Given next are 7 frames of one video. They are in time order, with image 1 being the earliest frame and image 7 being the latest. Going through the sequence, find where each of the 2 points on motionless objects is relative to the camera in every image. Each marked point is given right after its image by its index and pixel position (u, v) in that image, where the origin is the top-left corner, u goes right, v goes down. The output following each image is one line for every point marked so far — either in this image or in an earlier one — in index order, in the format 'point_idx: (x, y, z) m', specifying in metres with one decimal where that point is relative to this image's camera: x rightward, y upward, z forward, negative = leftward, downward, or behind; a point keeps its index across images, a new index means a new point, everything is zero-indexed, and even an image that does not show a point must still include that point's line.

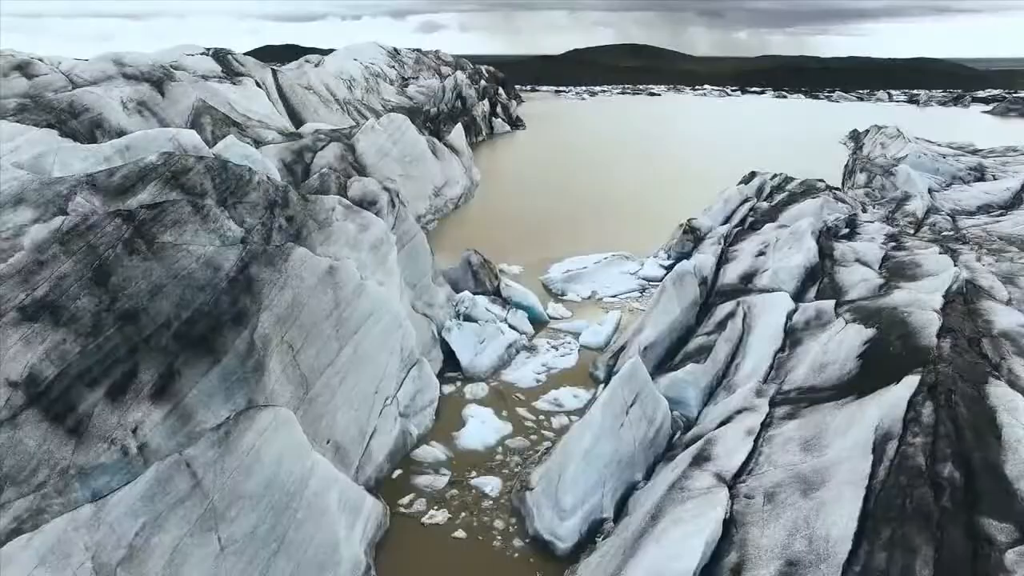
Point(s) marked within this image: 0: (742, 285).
0: (+4.1, 0.0, +11.7) m
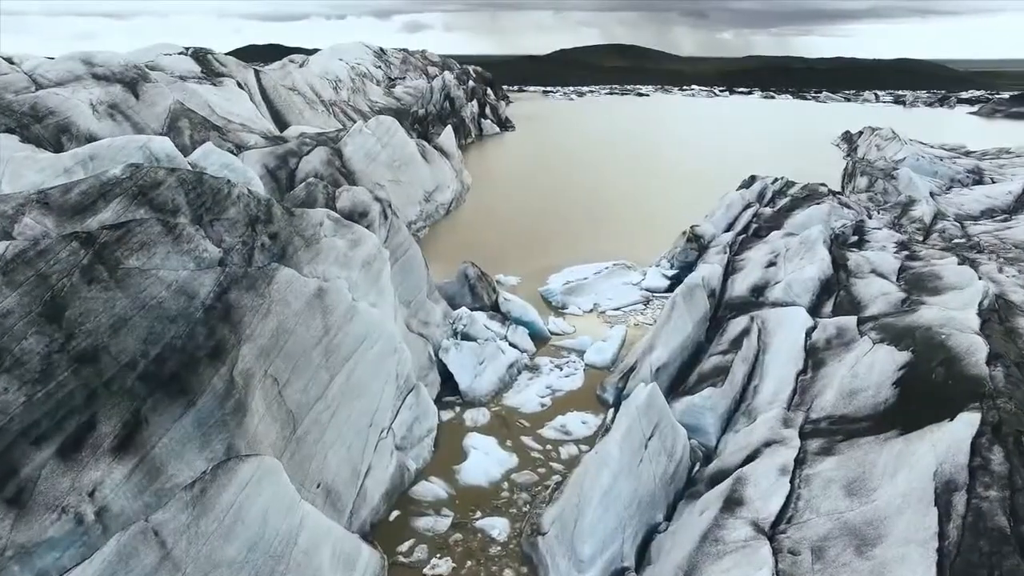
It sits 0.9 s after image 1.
0: (+4.1, -0.2, +11.1) m
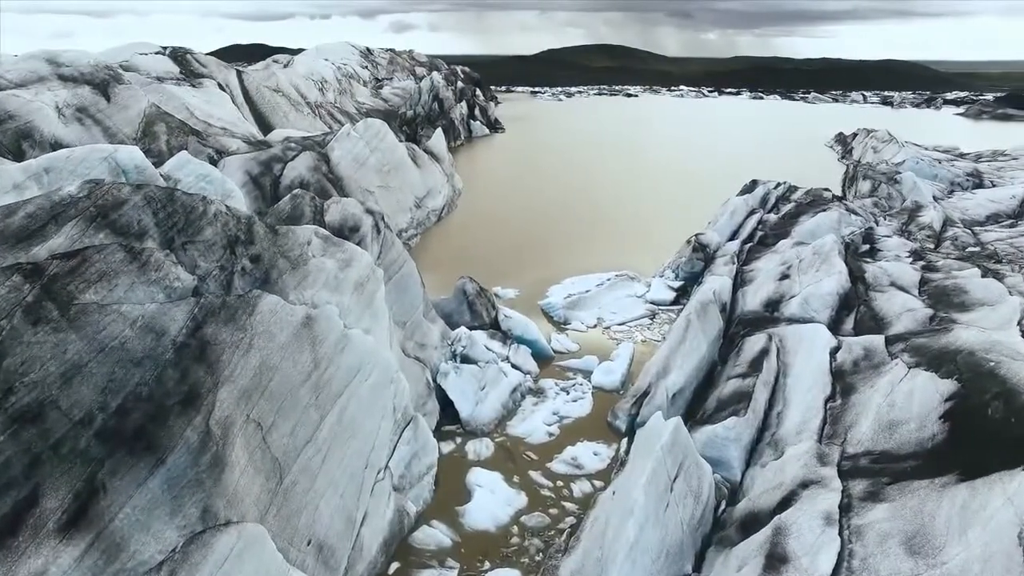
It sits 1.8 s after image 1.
0: (+4.1, -0.4, +10.5) m
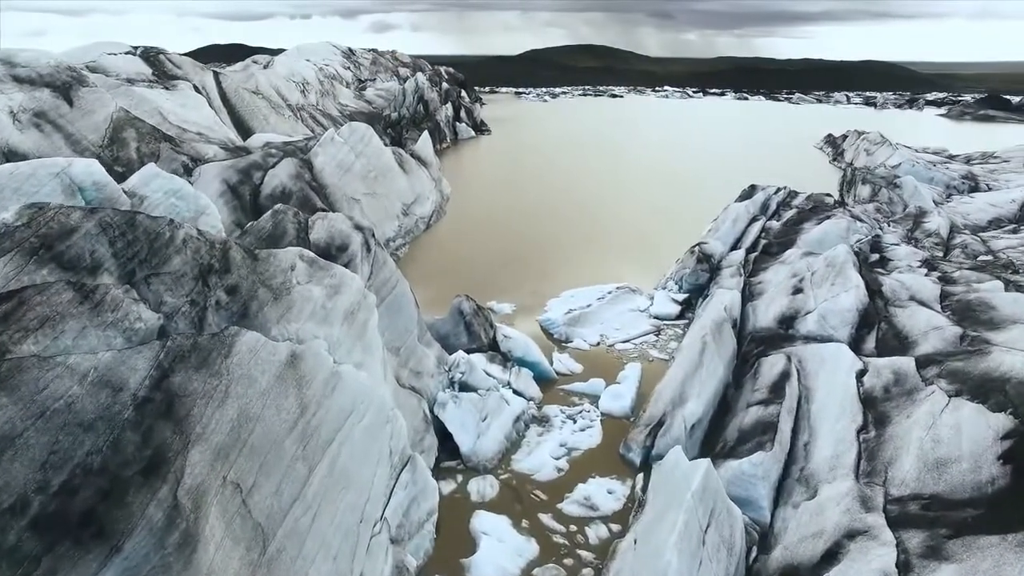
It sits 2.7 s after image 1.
0: (+4.1, -0.6, +10.0) m
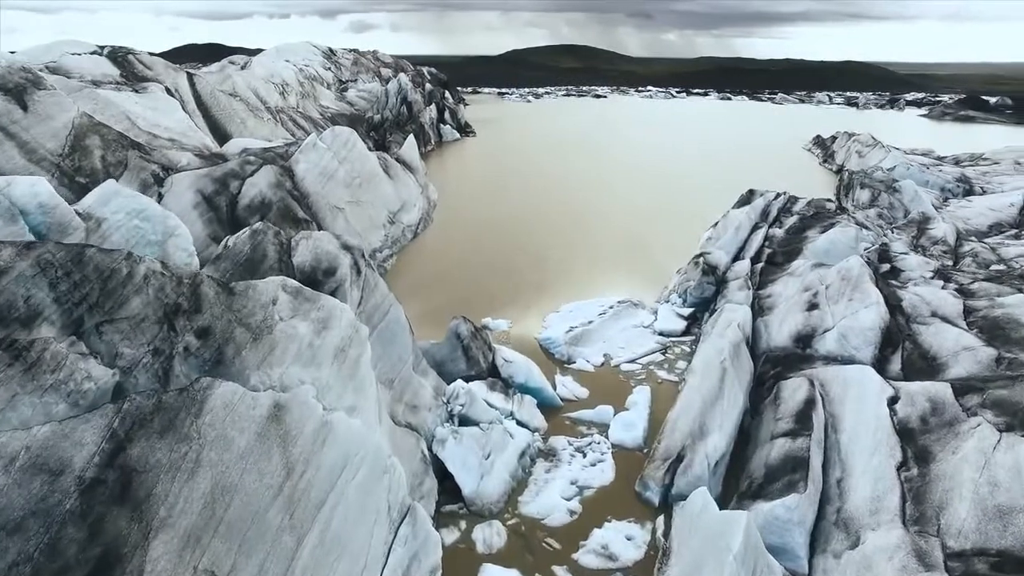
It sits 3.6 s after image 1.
0: (+4.1, -0.9, +9.4) m
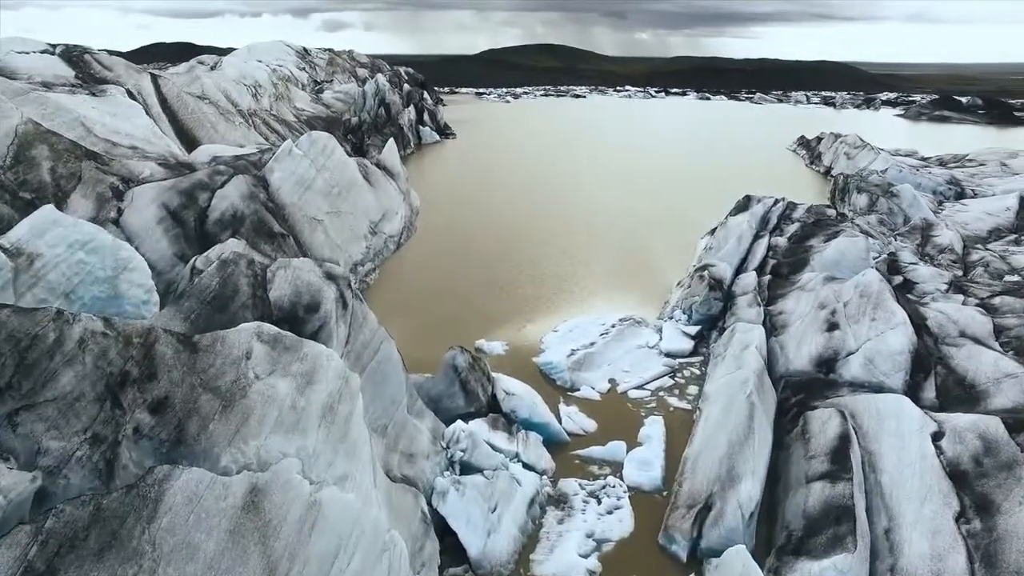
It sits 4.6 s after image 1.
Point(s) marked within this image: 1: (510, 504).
0: (+4.1, -1.2, +8.7) m
1: (0.0, -2.2, +6.7) m
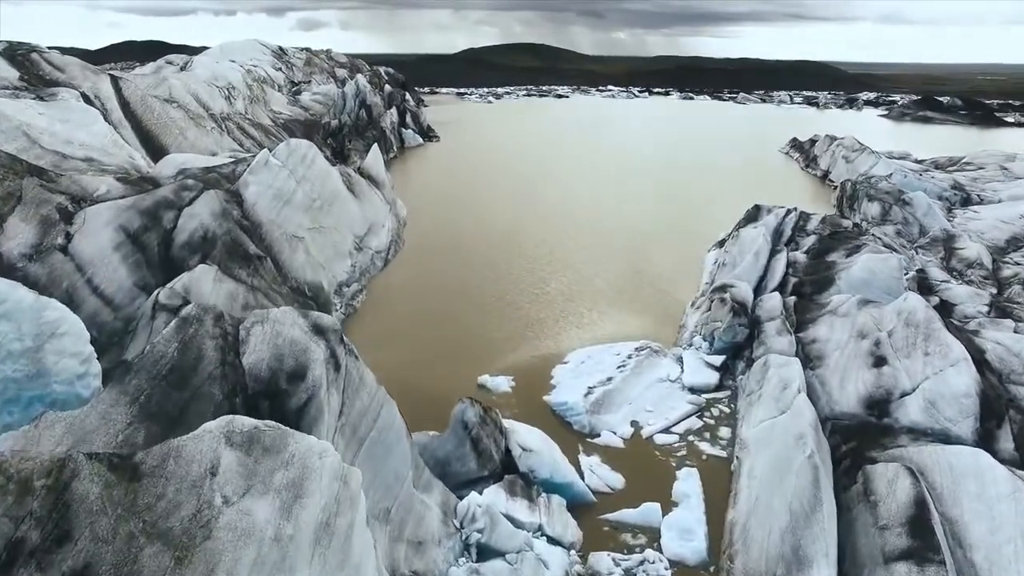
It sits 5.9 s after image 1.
0: (+4.3, -1.5, +7.7) m
1: (+0.2, -2.6, +5.5) m
